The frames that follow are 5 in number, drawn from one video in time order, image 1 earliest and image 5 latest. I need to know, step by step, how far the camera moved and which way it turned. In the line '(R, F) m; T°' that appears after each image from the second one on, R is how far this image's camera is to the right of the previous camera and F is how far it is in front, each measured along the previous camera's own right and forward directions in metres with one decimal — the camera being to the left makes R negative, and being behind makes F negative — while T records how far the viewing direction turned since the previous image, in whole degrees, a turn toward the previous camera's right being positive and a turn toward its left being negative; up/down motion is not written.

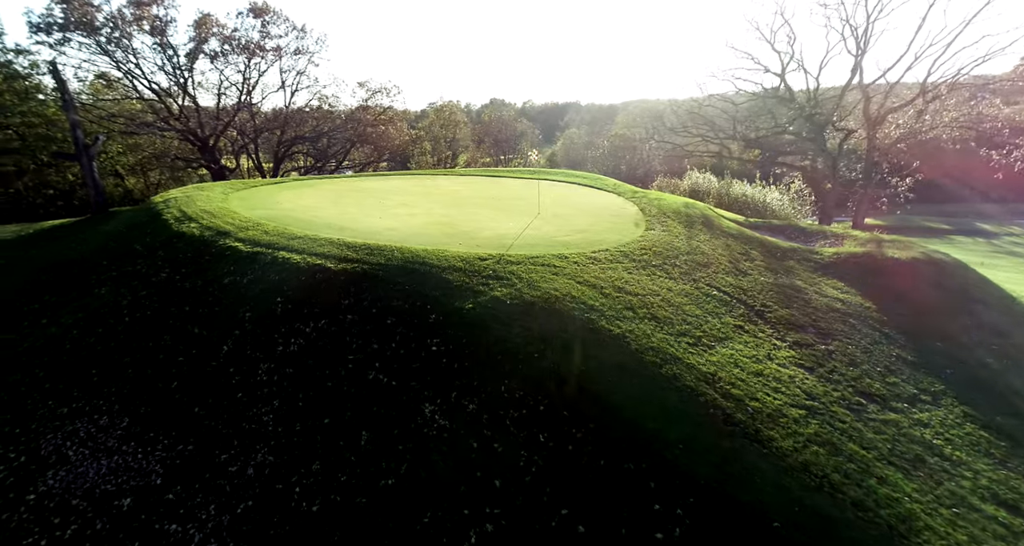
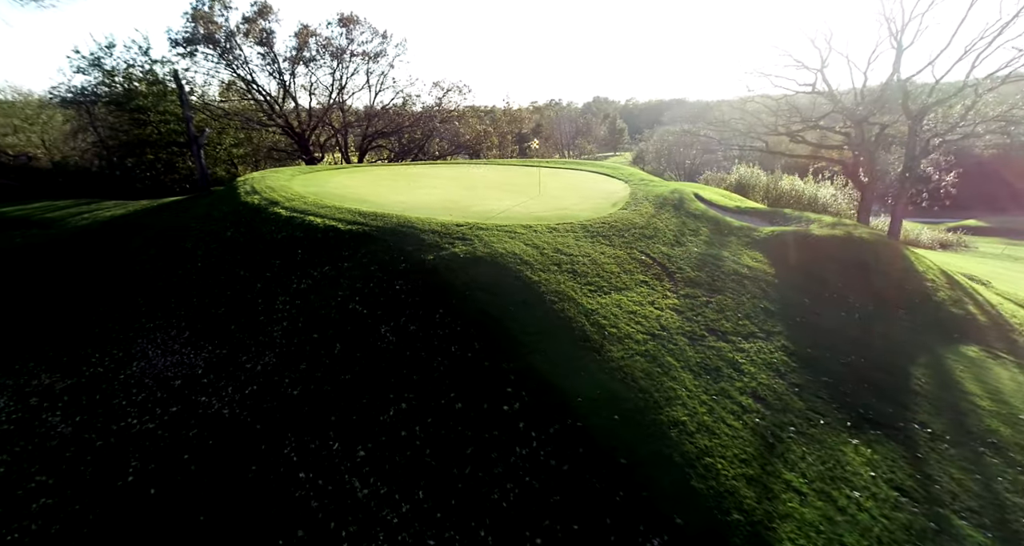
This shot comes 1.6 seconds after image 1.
(+2.4, -1.5) m; -8°
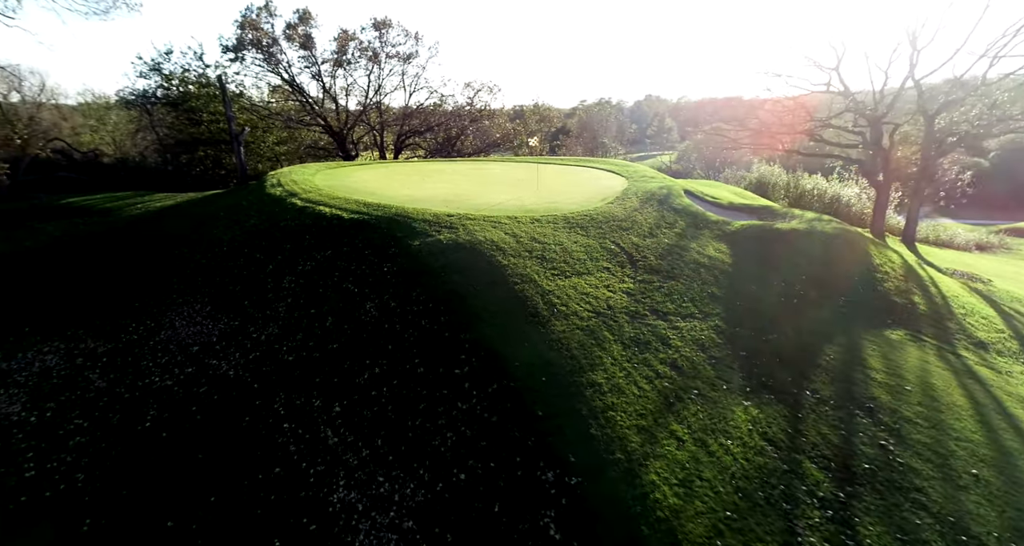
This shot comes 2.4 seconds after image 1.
(+1.2, -0.7) m; -4°
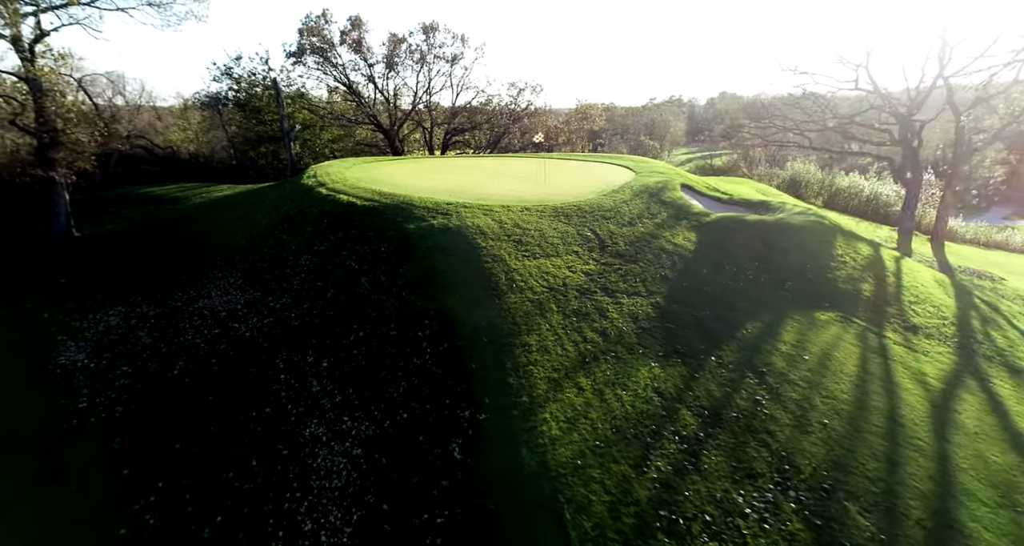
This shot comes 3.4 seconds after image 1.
(+1.4, -0.7) m; -5°
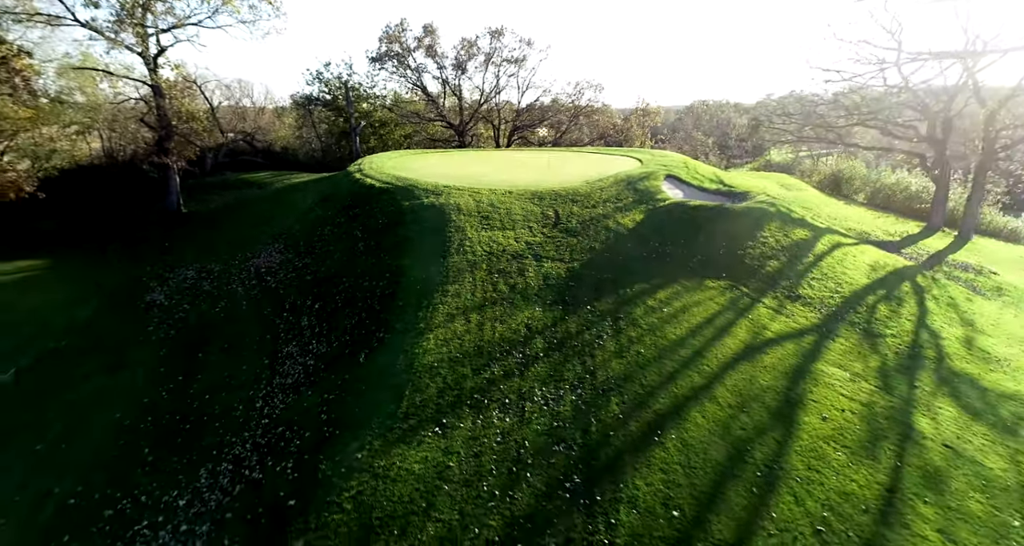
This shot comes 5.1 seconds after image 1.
(+2.4, -1.1) m; -7°
